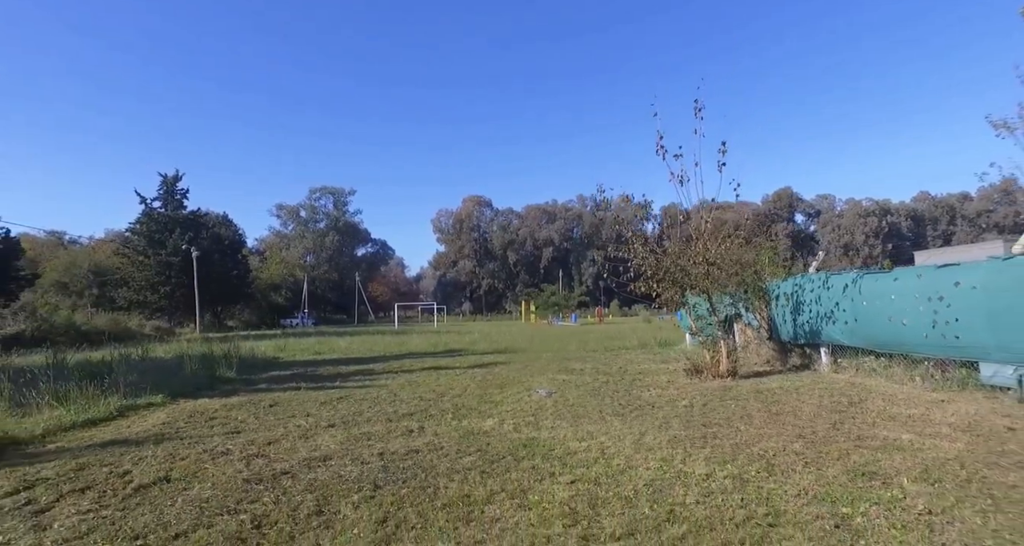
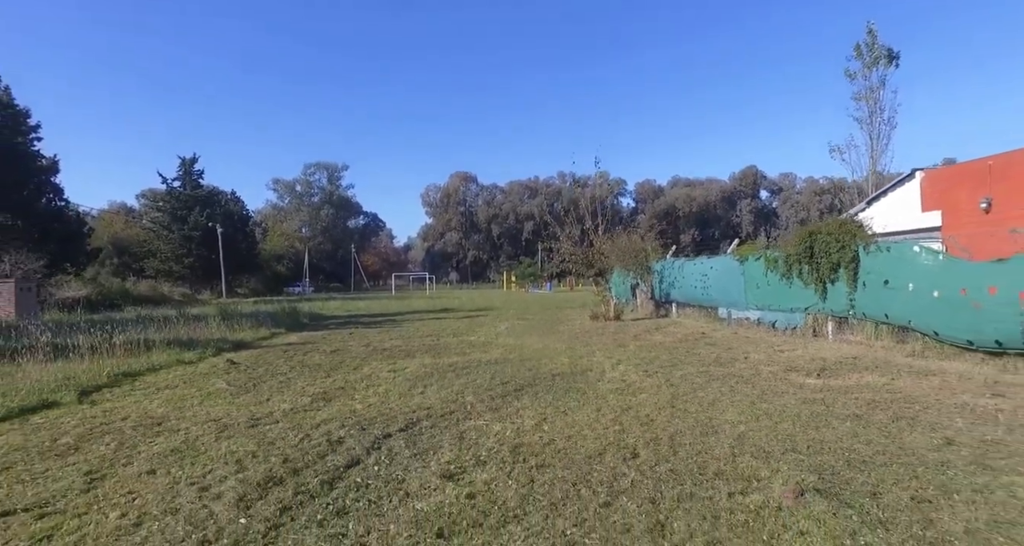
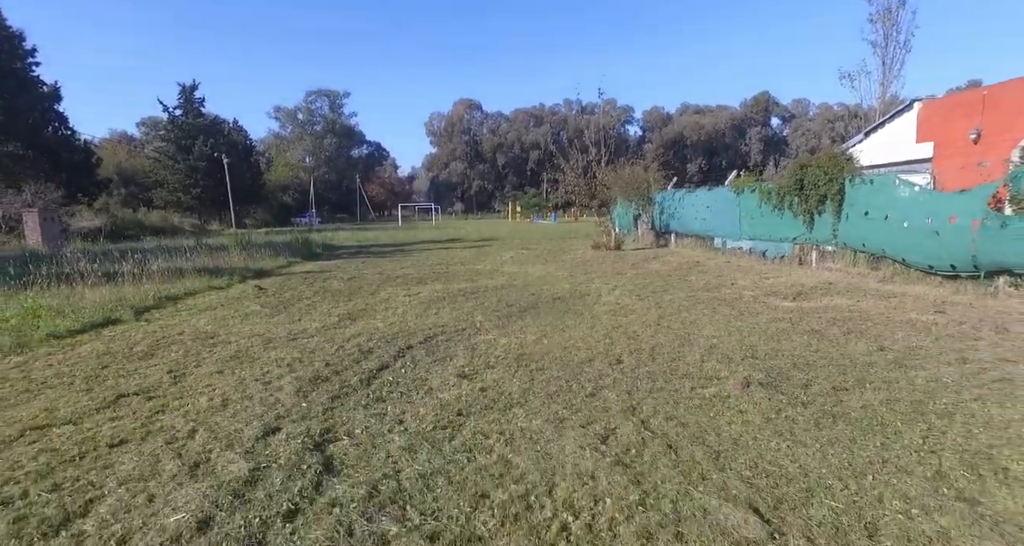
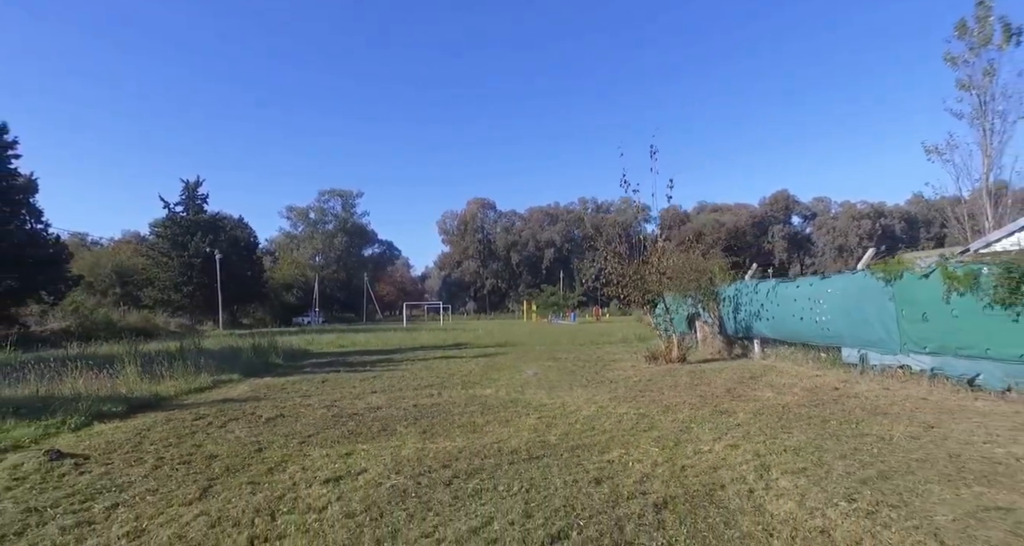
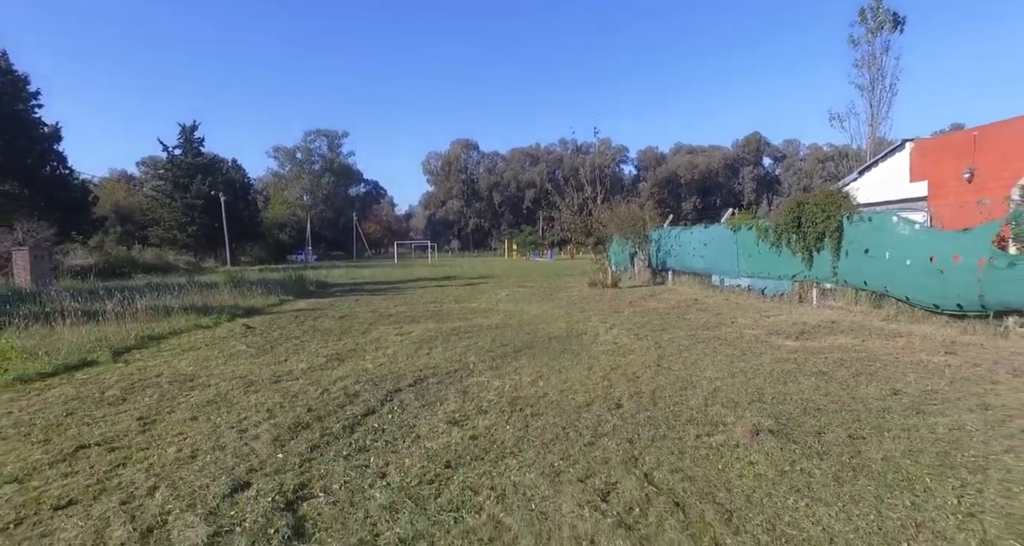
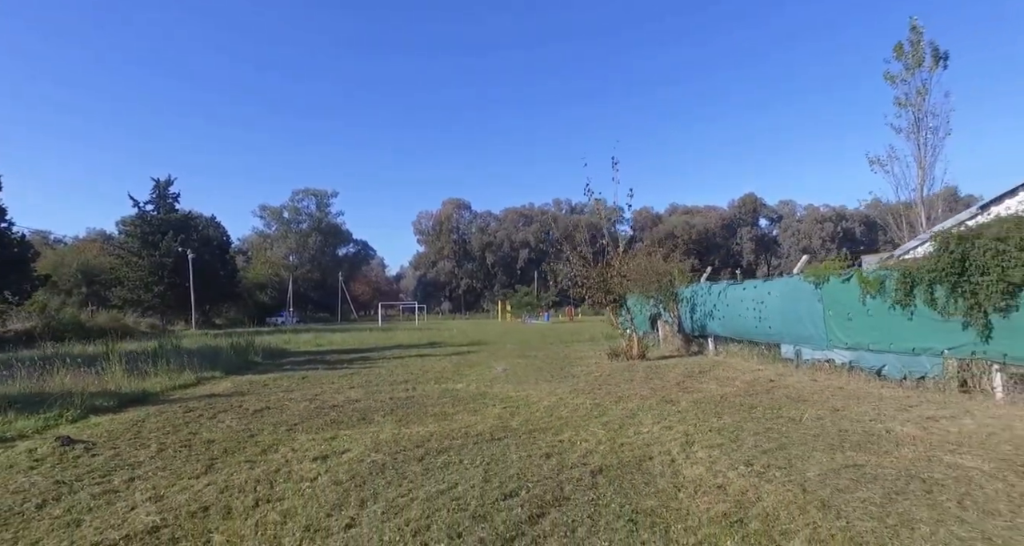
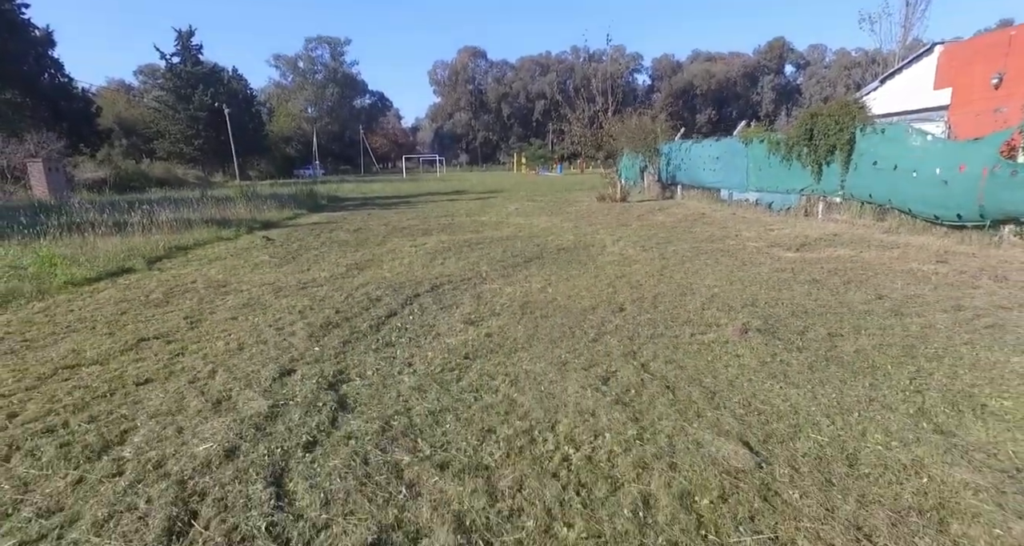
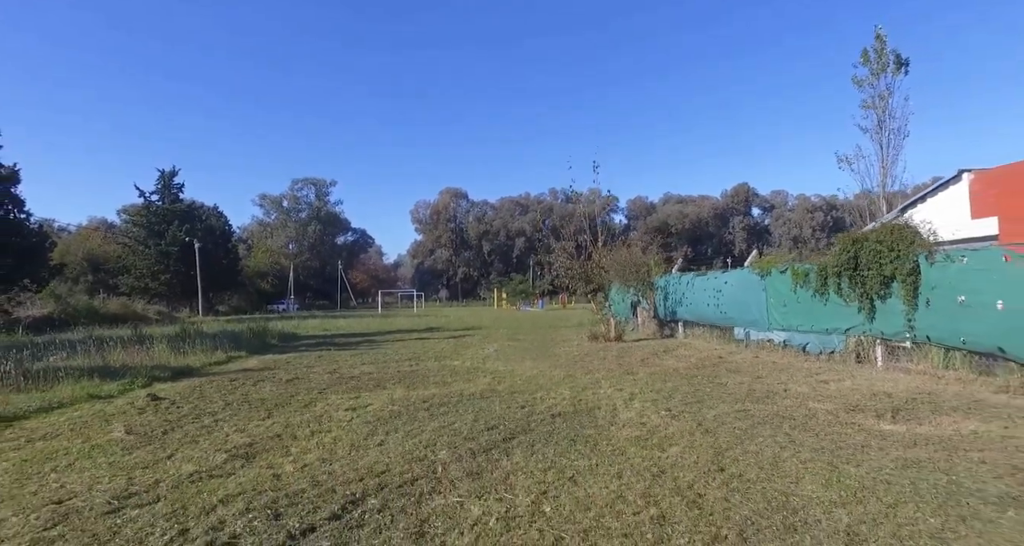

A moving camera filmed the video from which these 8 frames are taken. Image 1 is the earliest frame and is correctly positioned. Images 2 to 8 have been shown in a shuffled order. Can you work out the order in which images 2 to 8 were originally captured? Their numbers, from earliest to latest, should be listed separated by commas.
4, 6, 8, 2, 5, 3, 7
